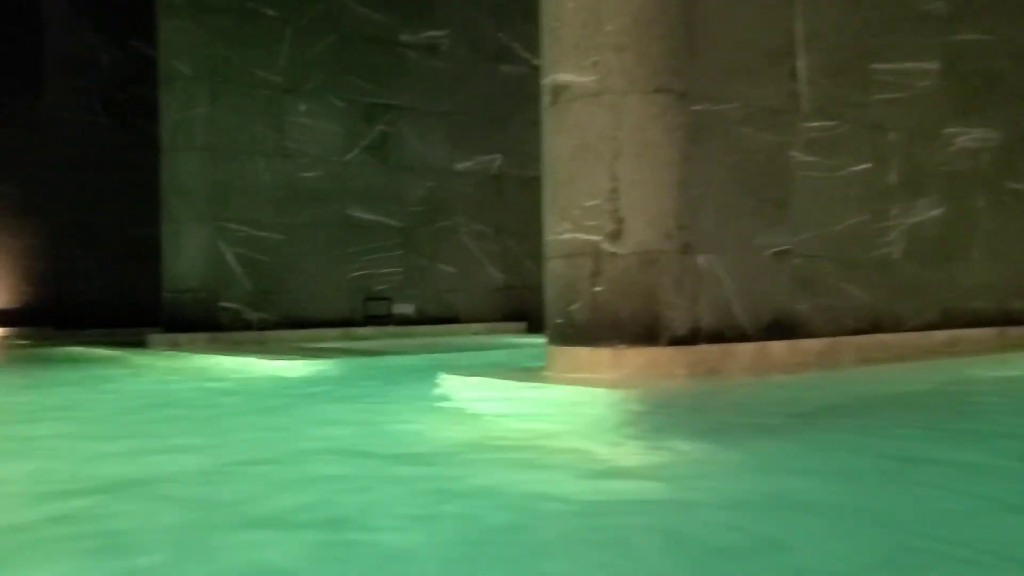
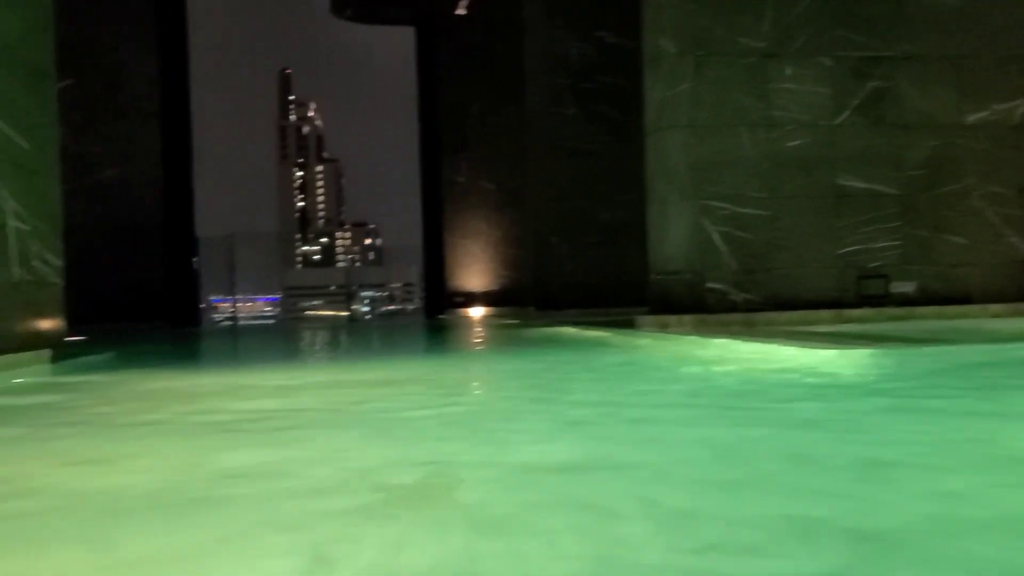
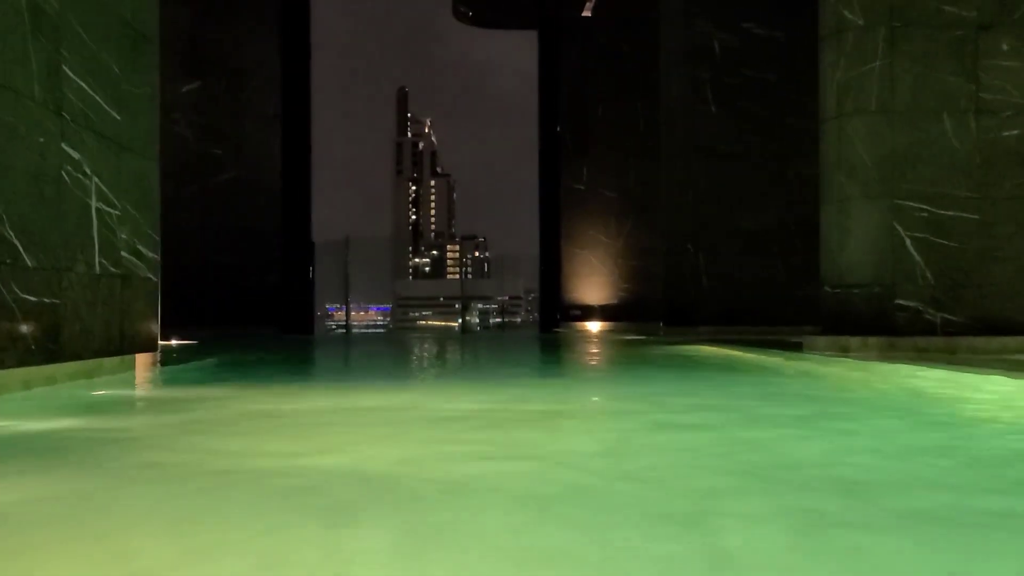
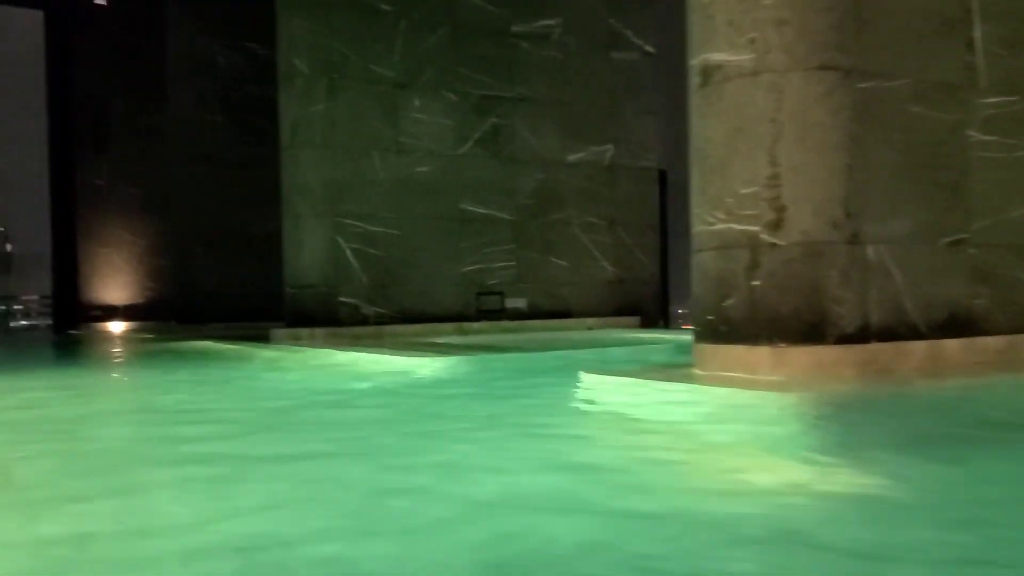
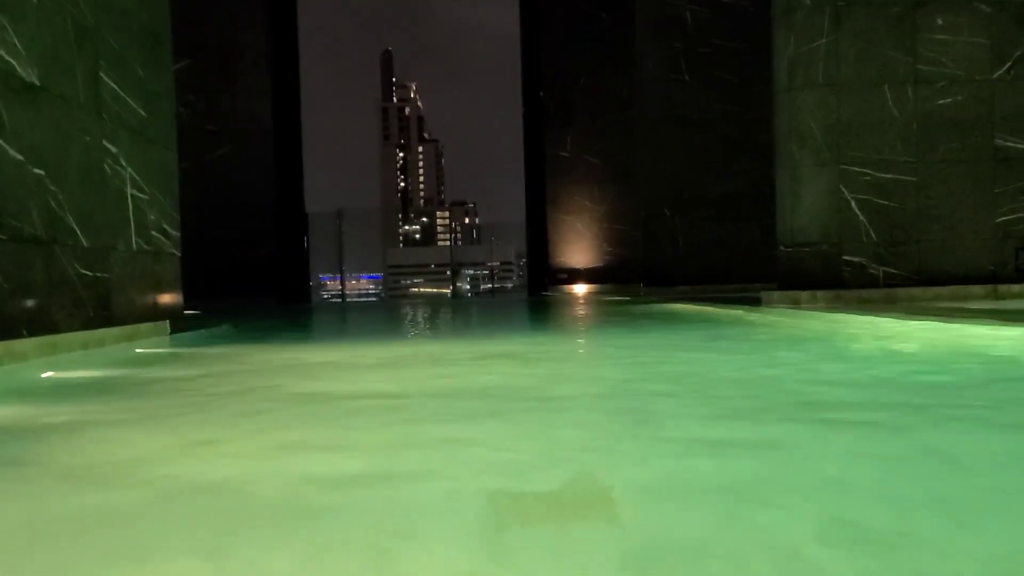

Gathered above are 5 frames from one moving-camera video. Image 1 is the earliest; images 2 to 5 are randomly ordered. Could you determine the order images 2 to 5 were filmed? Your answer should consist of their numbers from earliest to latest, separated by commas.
4, 2, 5, 3
